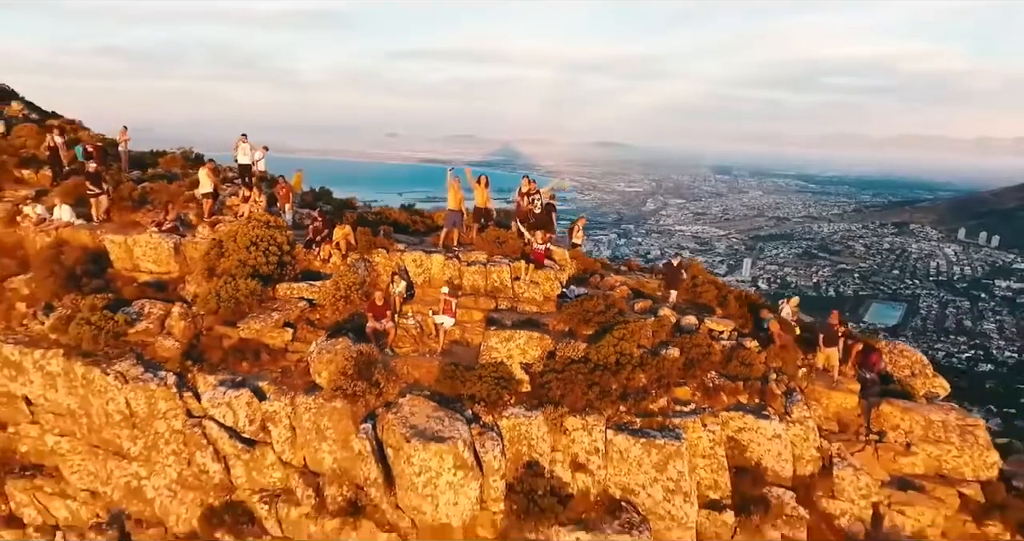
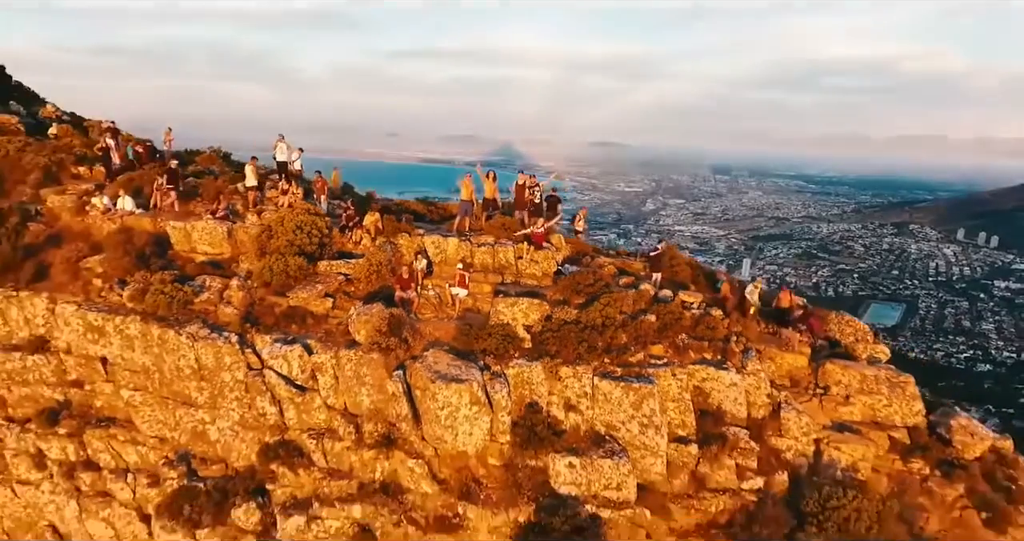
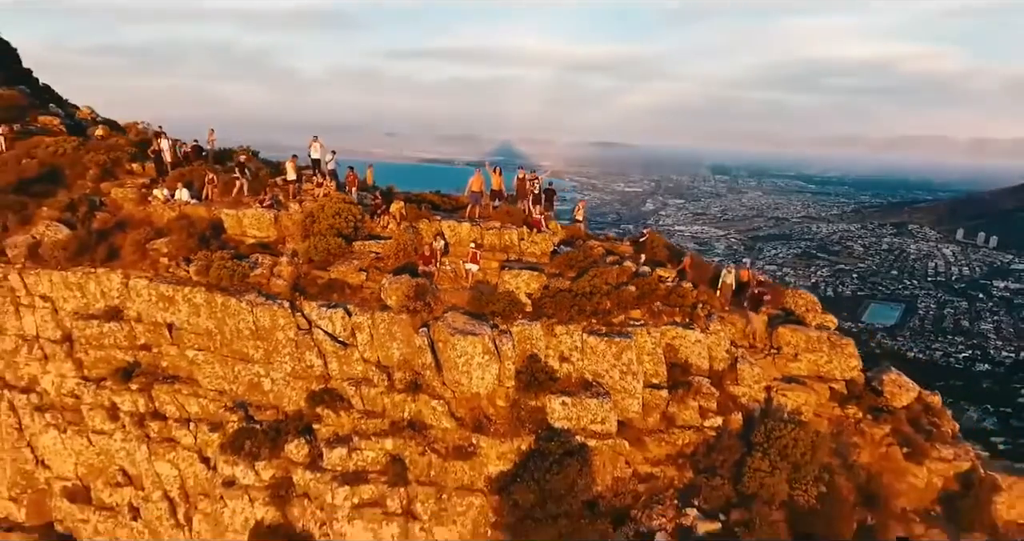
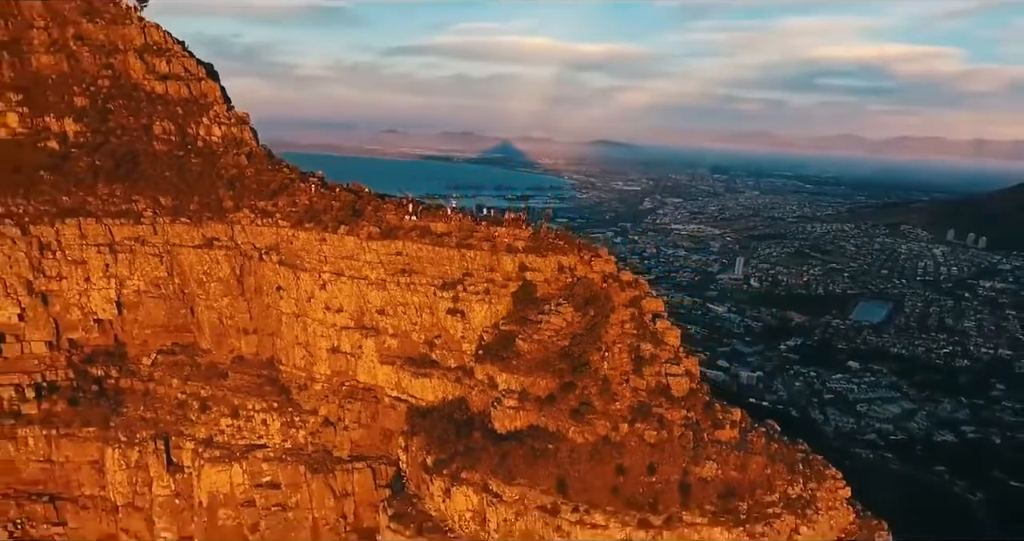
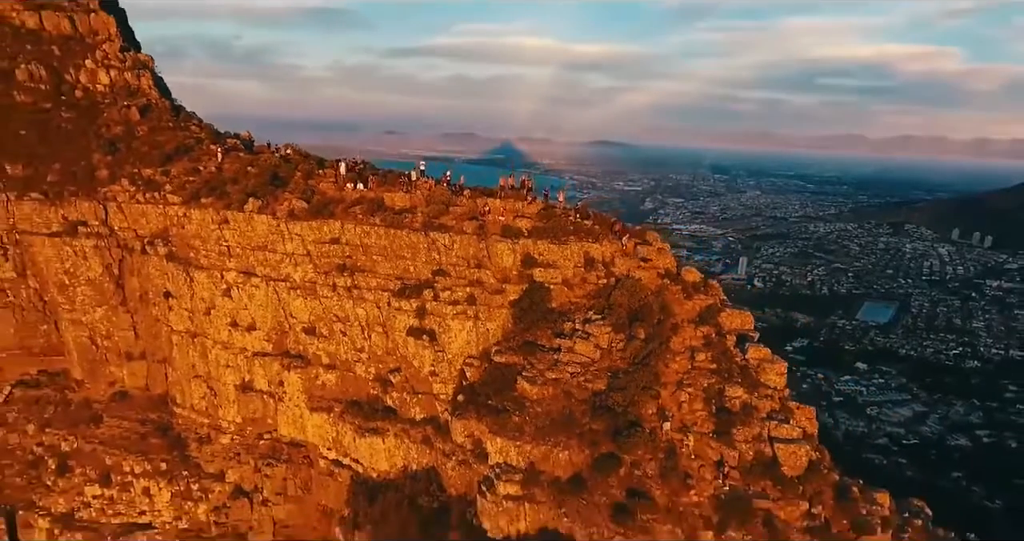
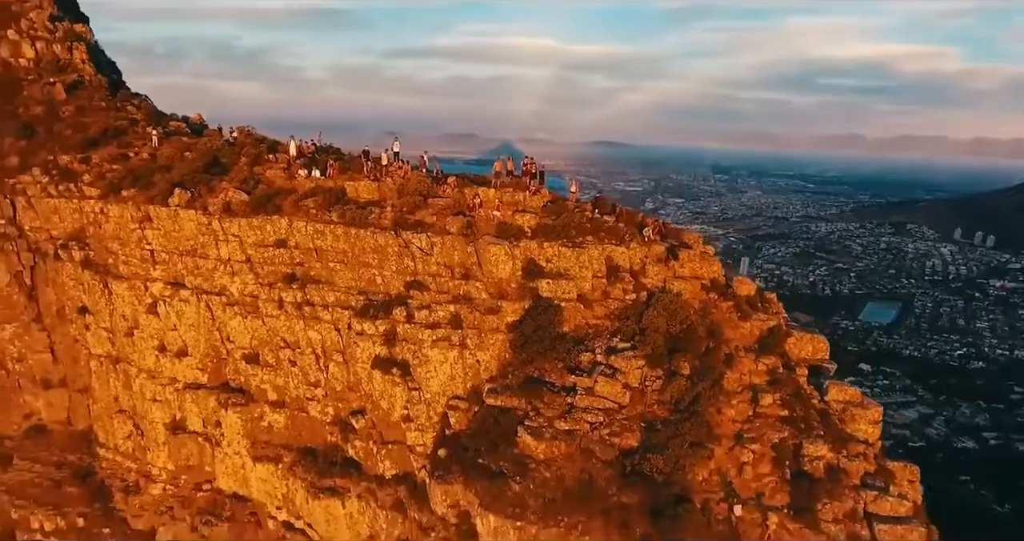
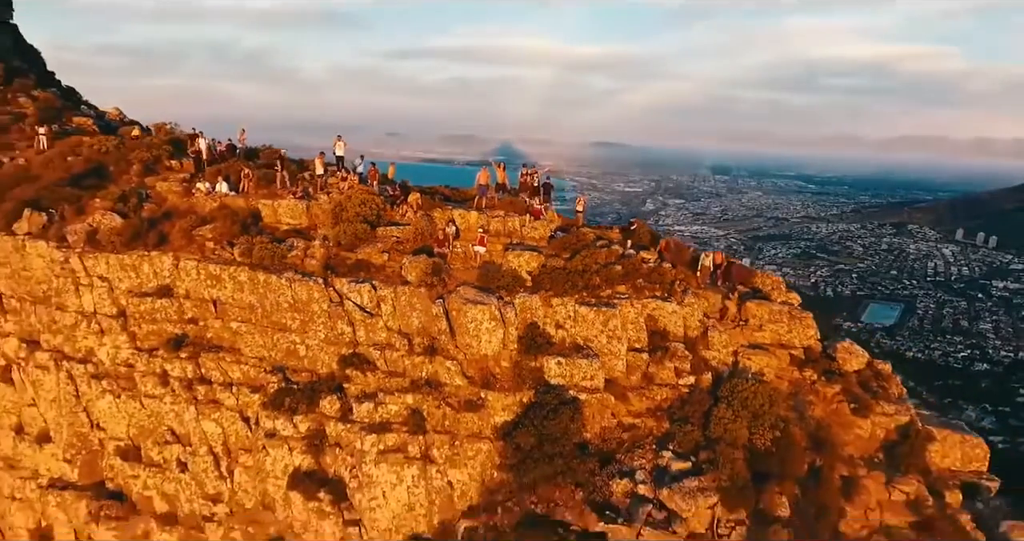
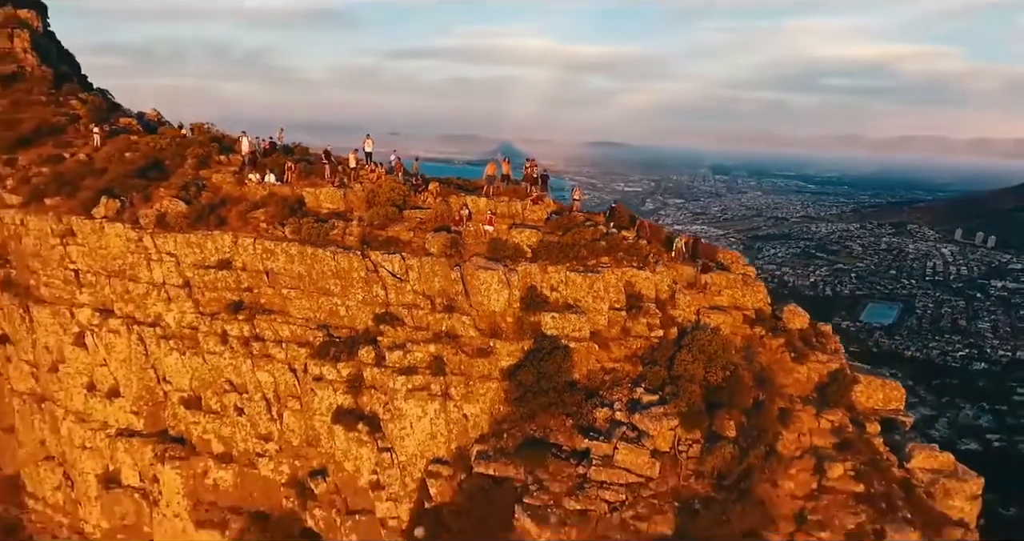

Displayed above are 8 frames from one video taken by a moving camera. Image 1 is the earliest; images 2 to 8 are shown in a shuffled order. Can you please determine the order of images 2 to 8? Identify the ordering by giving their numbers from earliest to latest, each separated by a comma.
2, 3, 7, 8, 6, 5, 4
